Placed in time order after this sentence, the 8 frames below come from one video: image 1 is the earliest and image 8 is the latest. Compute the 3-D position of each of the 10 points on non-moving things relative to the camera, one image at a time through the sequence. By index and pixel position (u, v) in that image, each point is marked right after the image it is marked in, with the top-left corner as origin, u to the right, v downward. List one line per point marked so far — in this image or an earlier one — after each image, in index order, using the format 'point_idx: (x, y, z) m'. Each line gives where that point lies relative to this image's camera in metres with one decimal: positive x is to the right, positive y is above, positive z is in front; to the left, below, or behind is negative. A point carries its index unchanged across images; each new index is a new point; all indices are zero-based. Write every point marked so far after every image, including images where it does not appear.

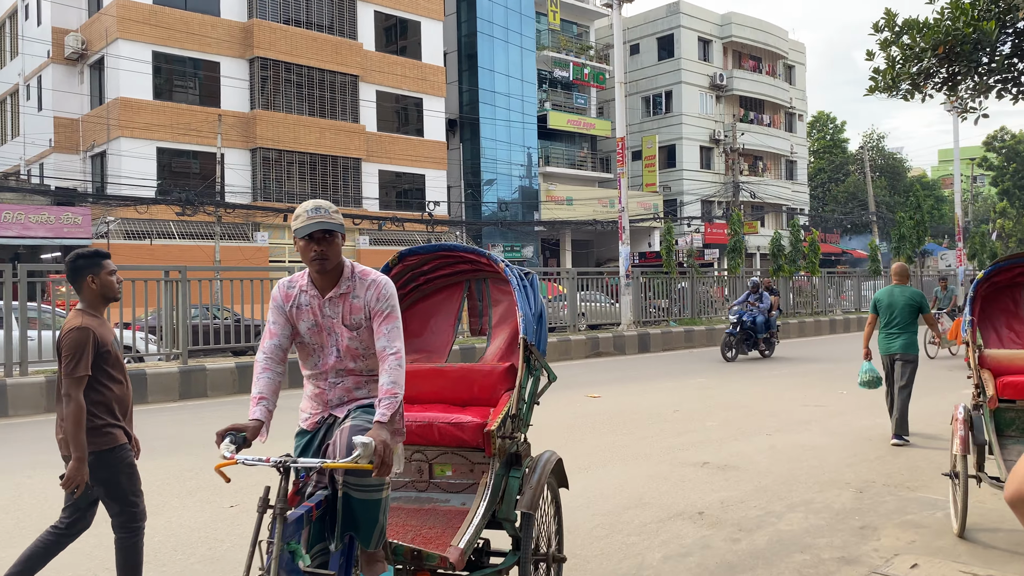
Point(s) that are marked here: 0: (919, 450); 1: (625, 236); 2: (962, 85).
0: (+3.0, -1.2, +6.2) m
1: (+2.0, +0.9, +15.0) m
2: (+4.4, +2.0, +8.3) m
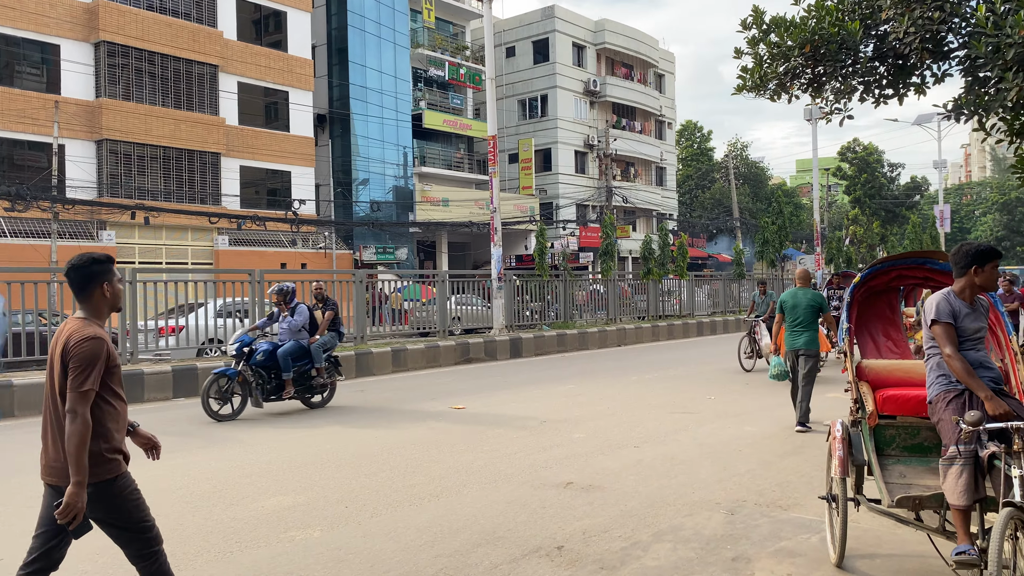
0: (+2.0, -1.2, +6.0) m
1: (-0.3, +0.9, +14.6) m
2: (+3.1, +1.9, +8.2) m
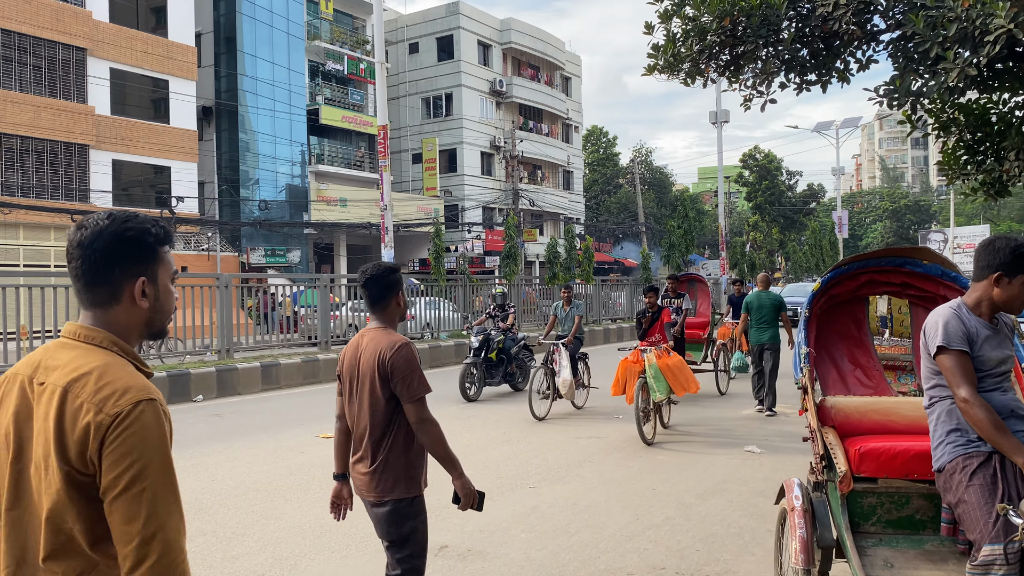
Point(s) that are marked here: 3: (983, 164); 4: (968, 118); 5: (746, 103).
0: (+1.2, -1.3, +5.0) m
1: (-2.0, +0.8, +13.3) m
2: (+2.0, +1.9, +7.3) m
3: (+4.3, +1.1, +7.7) m
4: (+4.1, +1.5, +7.6) m
5: (+2.1, +1.6, +7.5) m
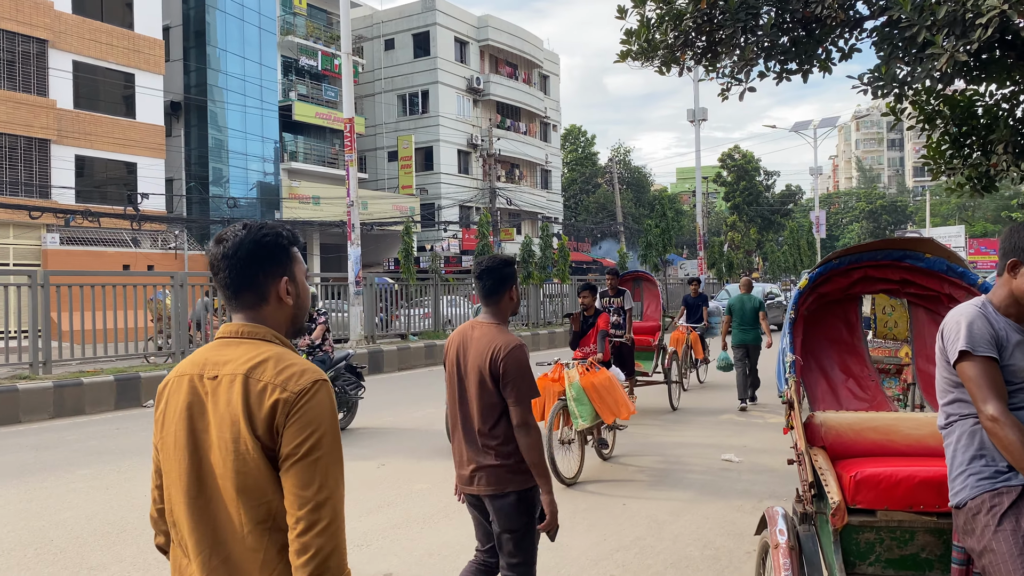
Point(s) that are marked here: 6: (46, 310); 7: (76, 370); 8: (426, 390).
0: (+1.0, -1.3, +4.6) m
1: (-2.4, +0.8, +12.8) m
2: (+1.7, +1.9, +7.0) m
3: (+4.0, +1.1, +7.4) m
4: (+3.8, +1.5, +7.3) m
5: (+1.8, +1.6, +7.1) m
6: (-5.4, -0.3, +9.7) m
7: (-5.3, -1.0, +10.3) m
8: (-1.2, -1.4, +11.2) m
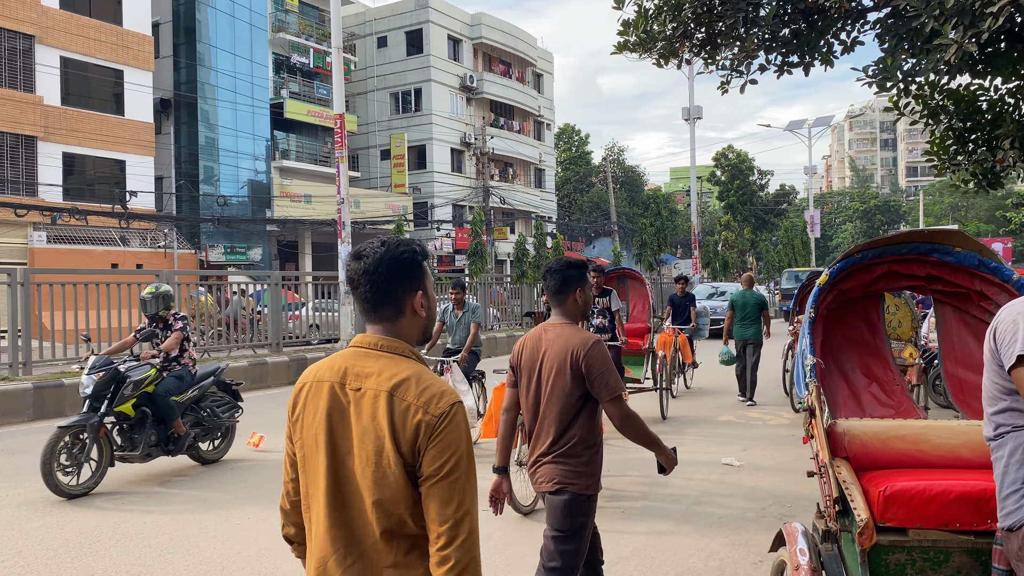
0: (+0.9, -1.2, +4.4) m
1: (-2.5, +0.8, +12.6) m
2: (+1.7, +1.9, +6.8) m
3: (+4.0, +1.1, +7.2) m
4: (+3.8, +1.5, +7.1) m
5: (+1.7, +1.6, +6.9) m
6: (-5.5, -0.2, +9.5) m
7: (-5.4, -1.0, +10.1) m
8: (-1.2, -1.4, +11.0) m
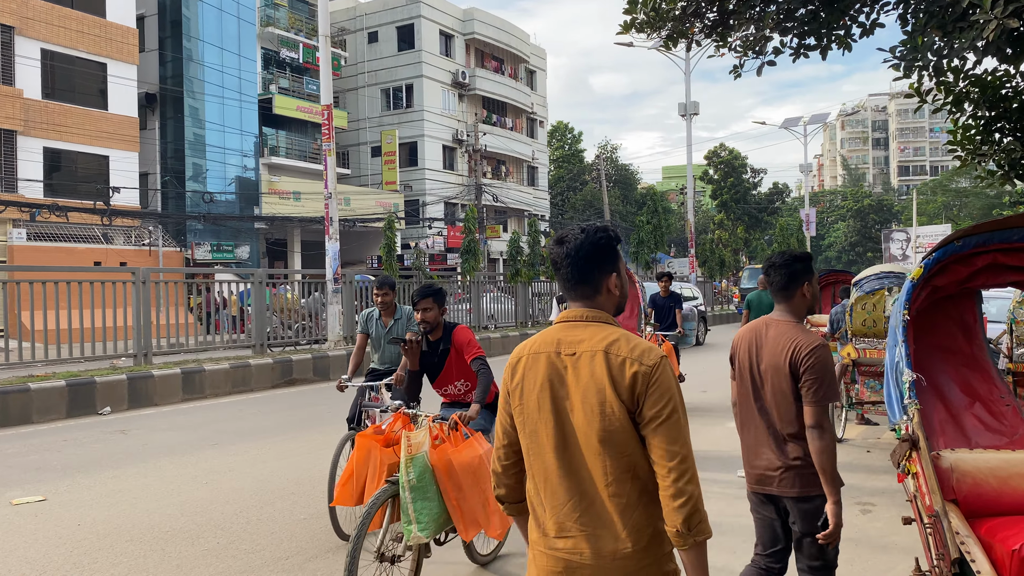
0: (+0.9, -1.2, +3.9) m
1: (-2.6, +0.8, +12.1) m
2: (+1.7, +1.9, +6.3) m
3: (+4.0, +1.2, +6.8) m
4: (+3.8, +1.6, +6.7) m
5: (+1.7, +1.7, +6.4) m
6: (-5.5, -0.2, +8.9) m
7: (-5.5, -1.0, +9.5) m
8: (-1.3, -1.3, +10.5) m
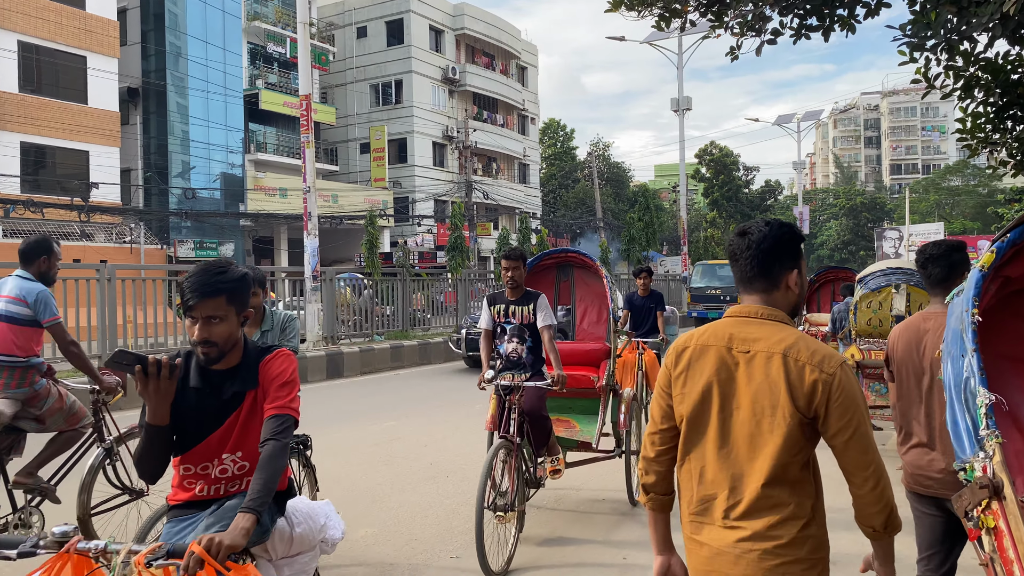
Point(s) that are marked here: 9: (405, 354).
0: (+0.8, -1.2, +3.5) m
1: (-2.8, +0.8, +11.6) m
2: (+1.5, +1.9, +5.9) m
3: (+3.8, +1.2, +6.4) m
4: (+3.6, +1.6, +6.3) m
5: (+1.6, +1.7, +6.0) m
6: (-5.7, -0.2, +8.5) m
7: (-5.6, -0.9, +9.0) m
8: (-1.5, -1.3, +10.1) m
9: (-1.7, -1.1, +13.8) m
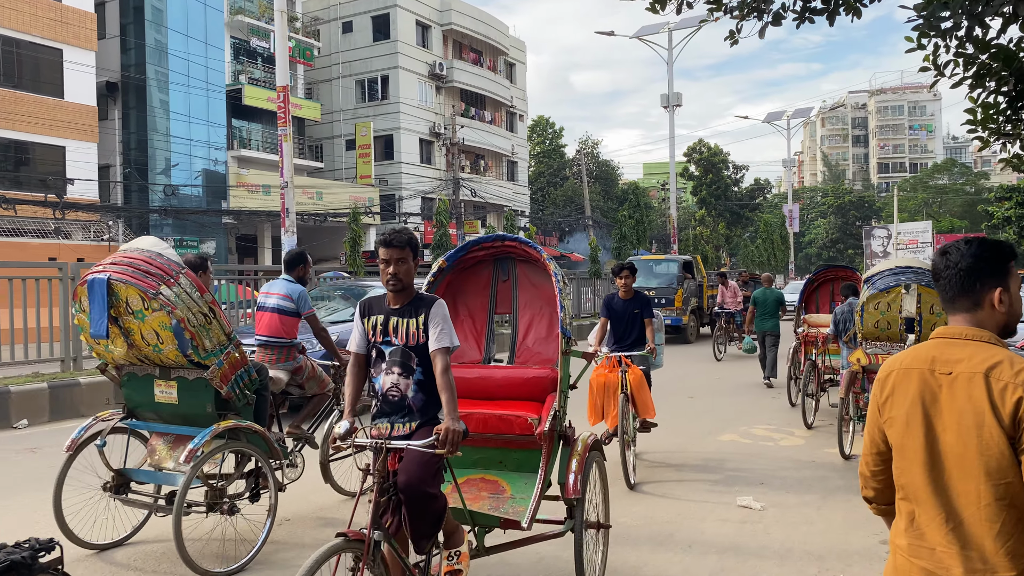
0: (+0.8, -1.2, +3.1) m
1: (-2.9, +0.9, +11.2) m
2: (+1.4, +1.9, +5.5) m
3: (+3.7, +1.2, +6.0) m
4: (+3.5, +1.6, +5.9) m
5: (+1.5, +1.7, +5.6) m
6: (-5.8, -0.2, +8.0) m
7: (-5.8, -0.9, +8.6) m
8: (-1.6, -1.3, +9.7) m
9: (-1.9, -1.0, +13.4) m
